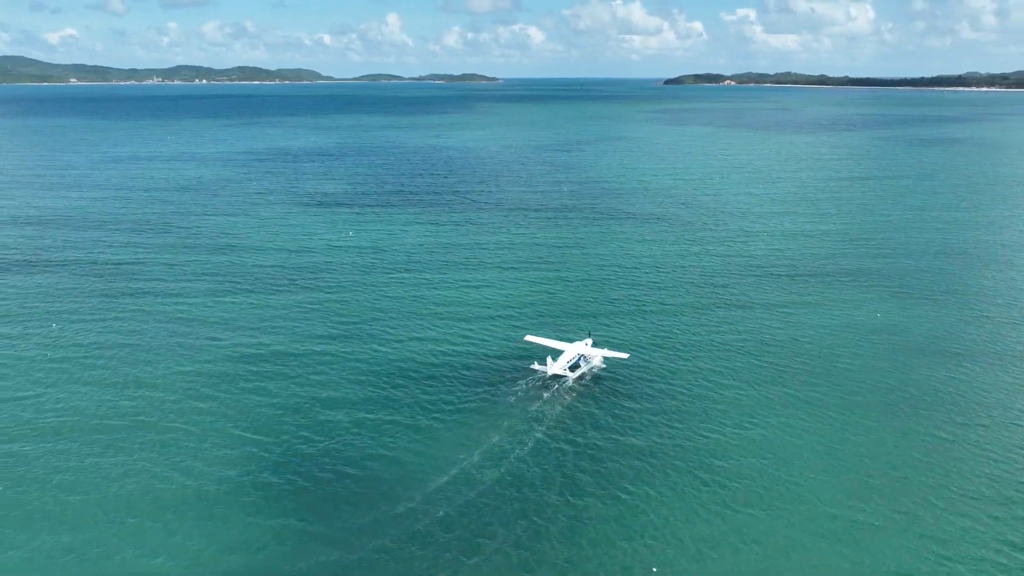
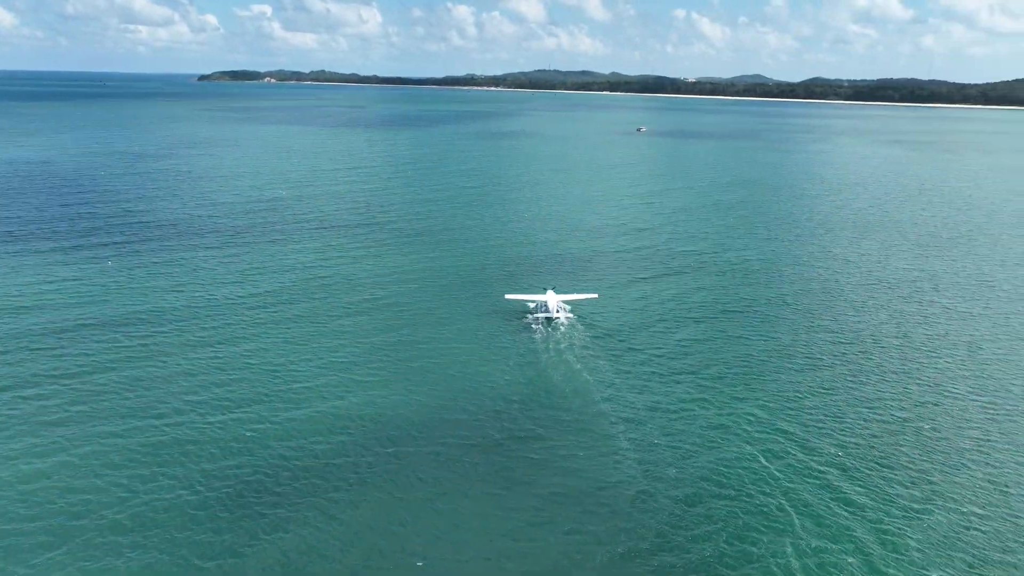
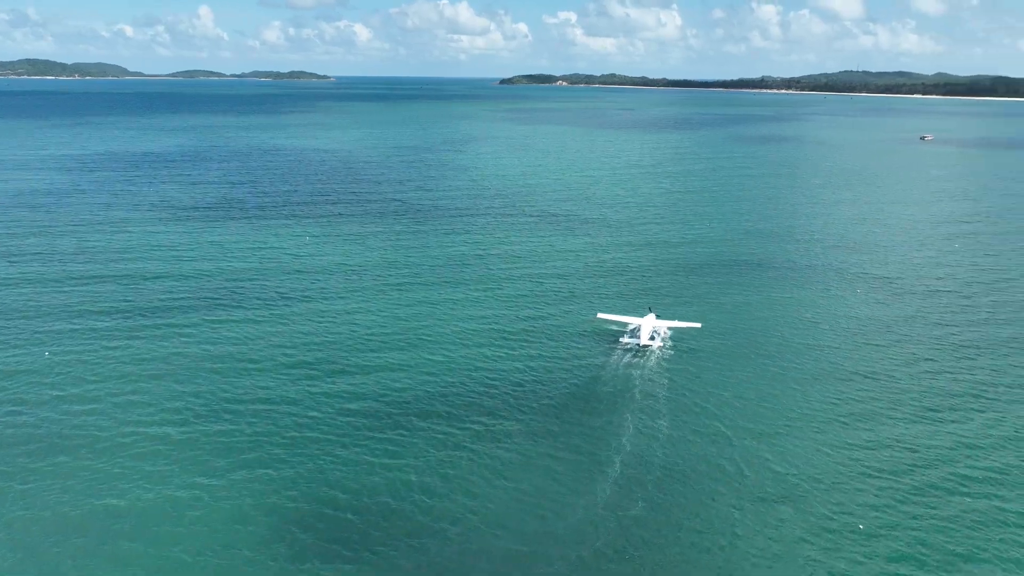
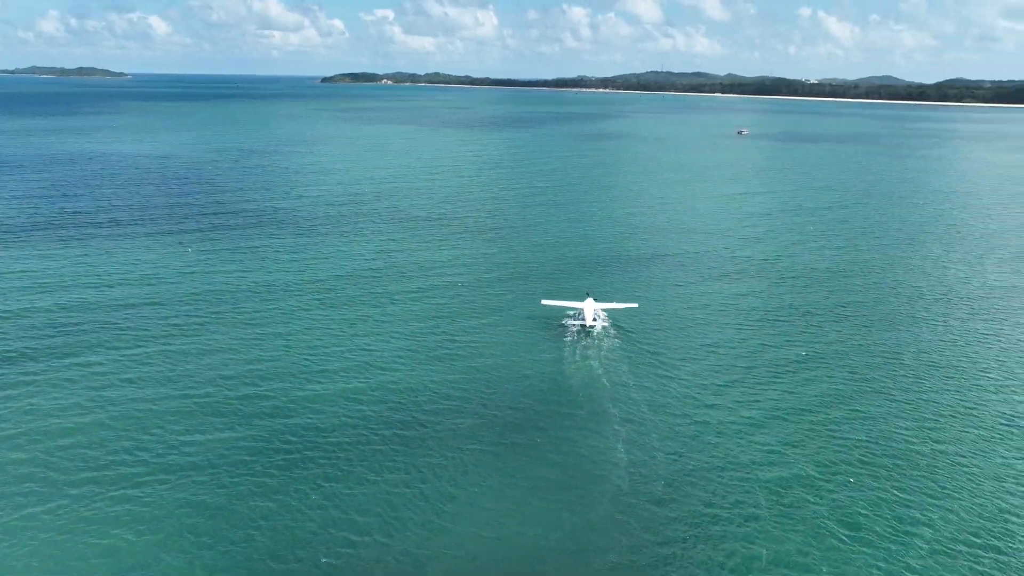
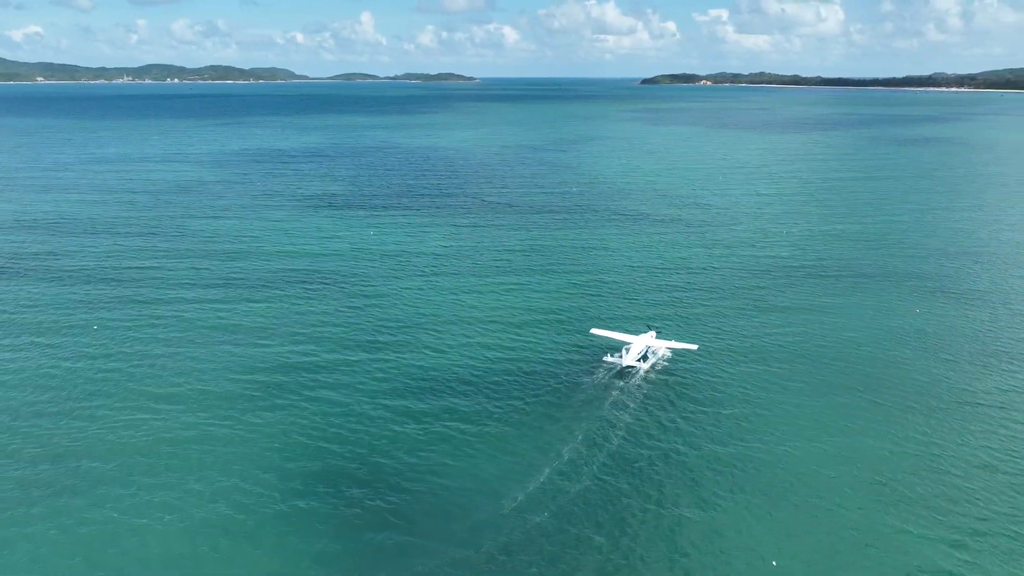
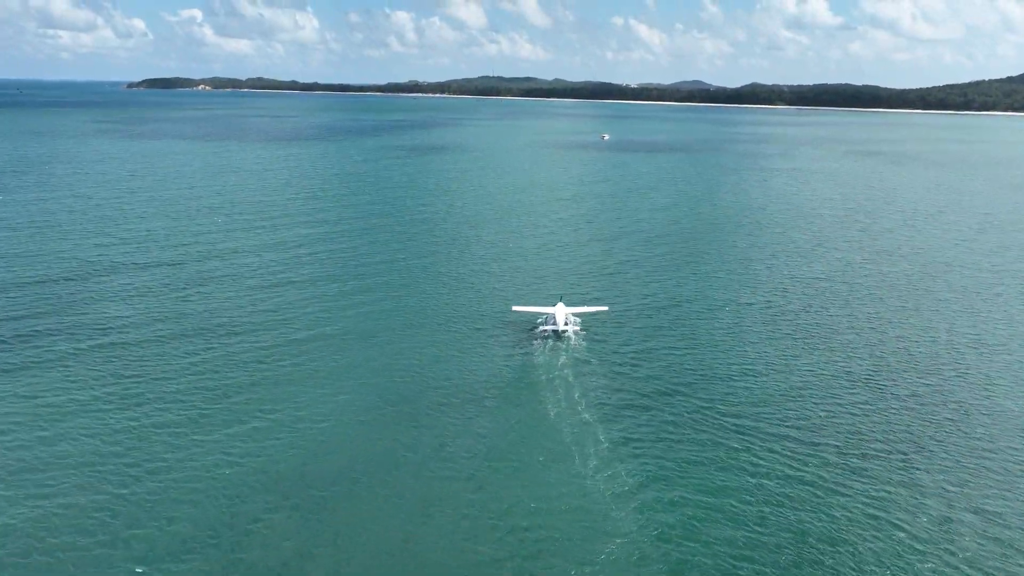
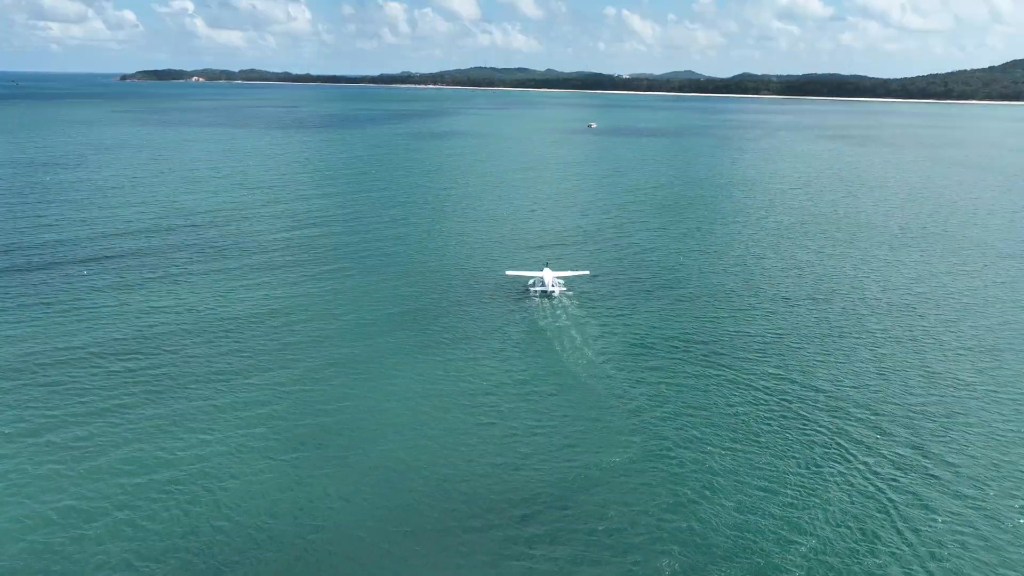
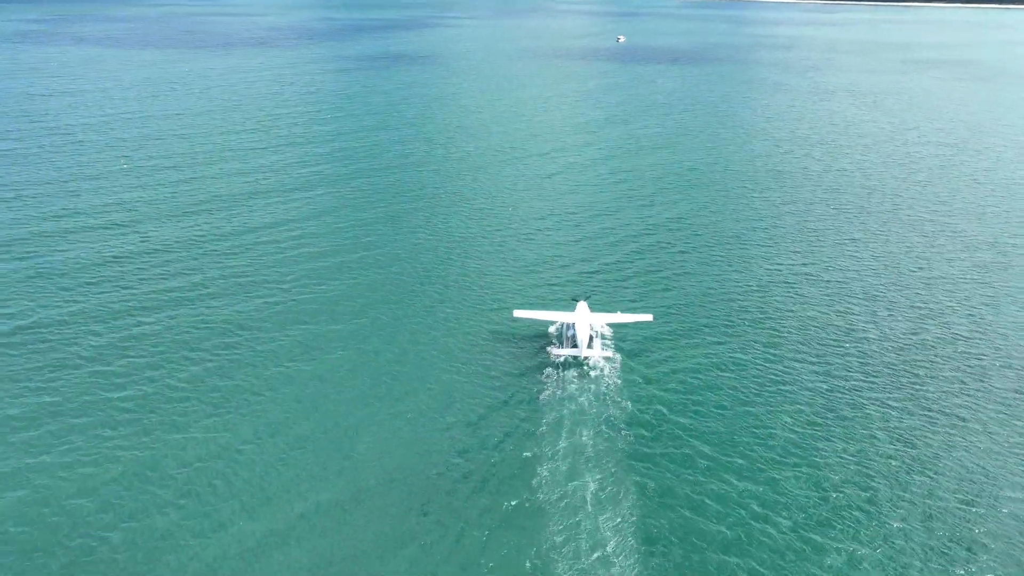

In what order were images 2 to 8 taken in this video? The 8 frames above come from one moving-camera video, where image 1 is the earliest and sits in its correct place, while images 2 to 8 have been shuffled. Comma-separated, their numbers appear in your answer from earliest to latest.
5, 3, 4, 2, 7, 6, 8
